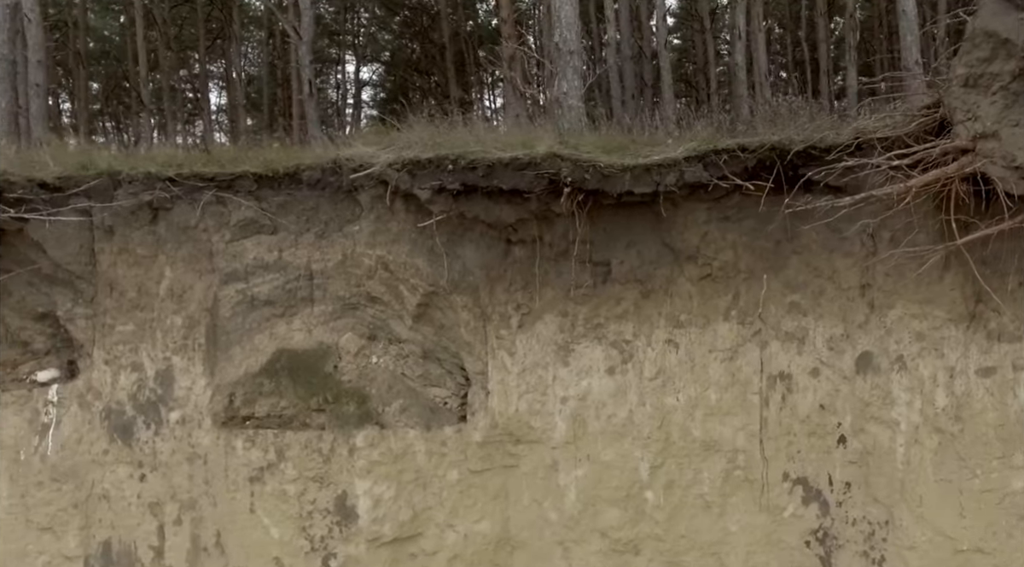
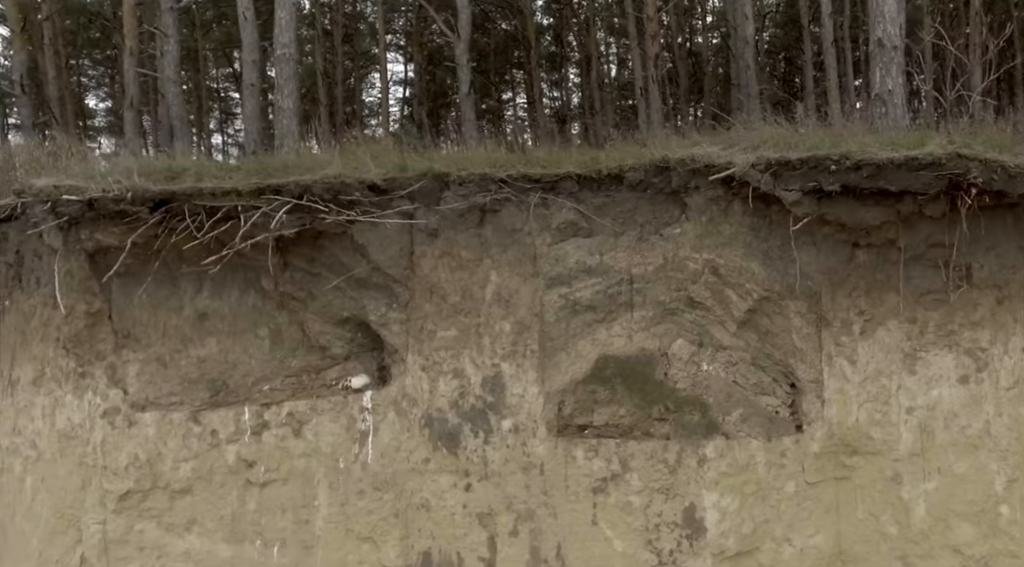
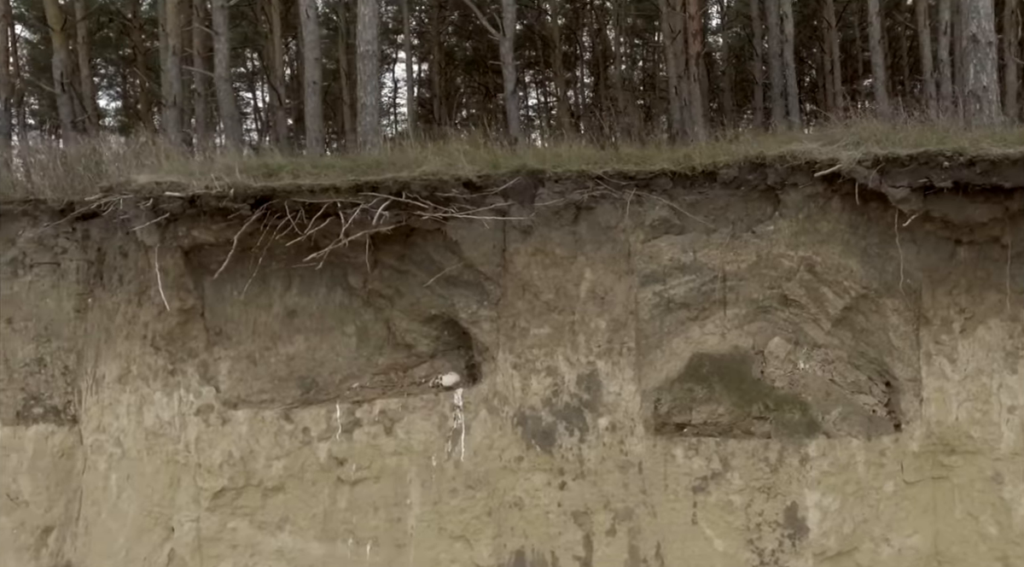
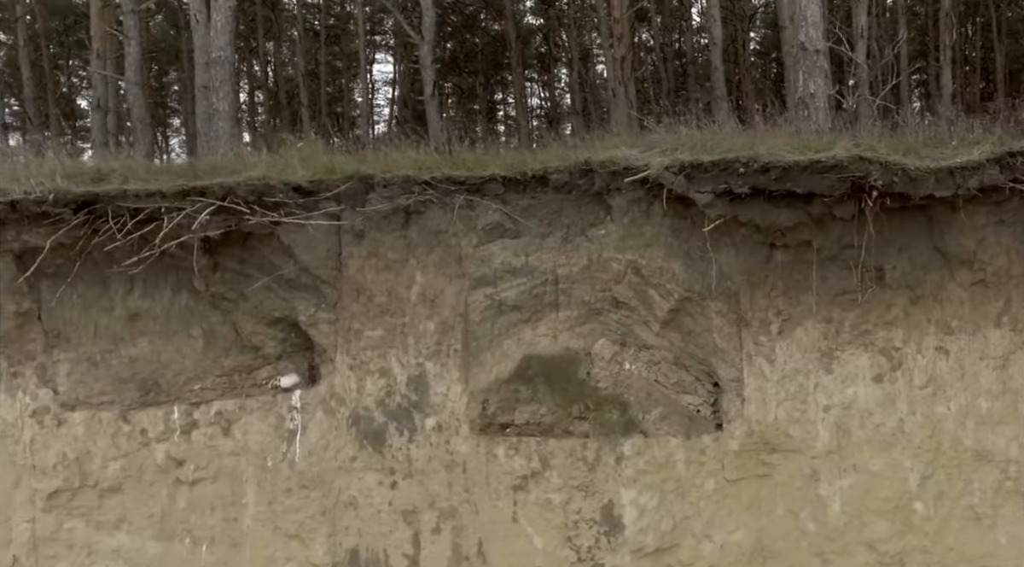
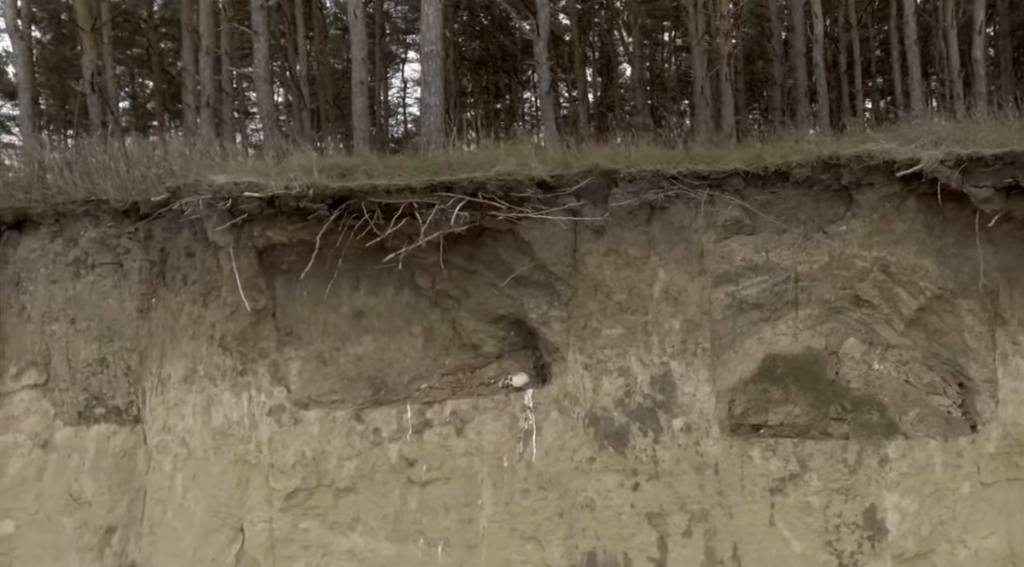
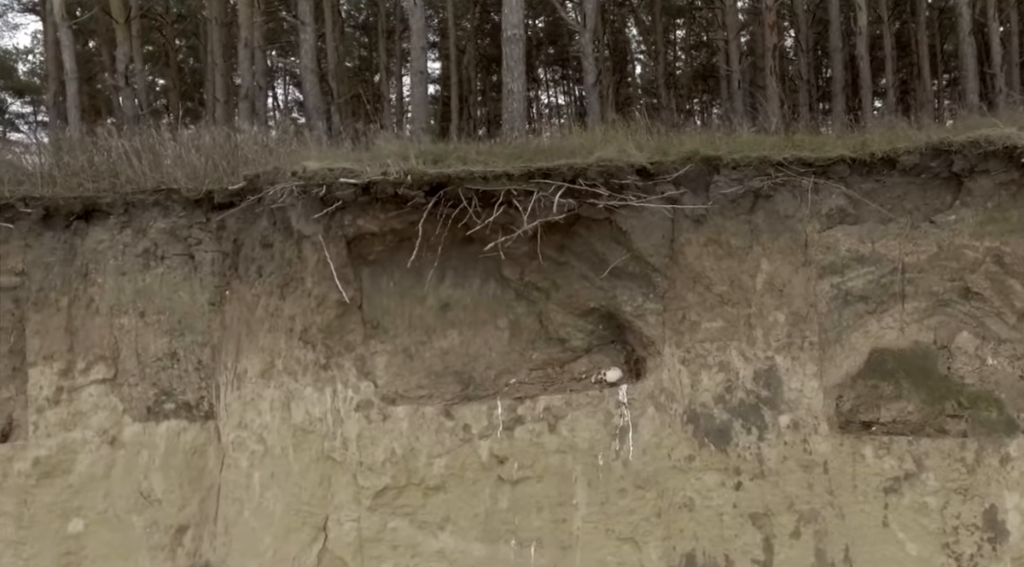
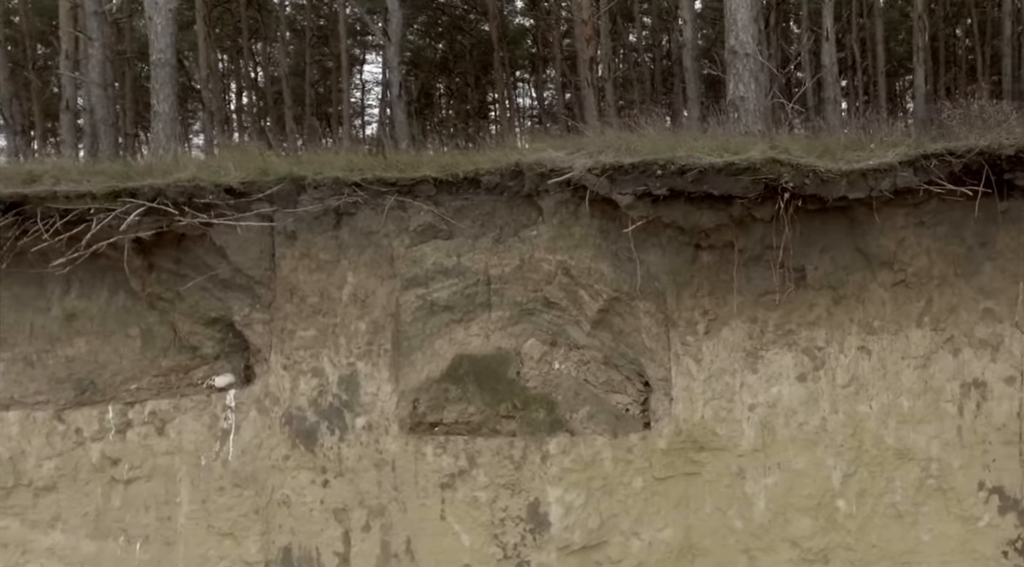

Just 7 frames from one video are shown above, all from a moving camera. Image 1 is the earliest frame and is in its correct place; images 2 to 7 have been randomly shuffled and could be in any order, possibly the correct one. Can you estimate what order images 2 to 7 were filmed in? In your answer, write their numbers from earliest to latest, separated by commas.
7, 4, 2, 3, 5, 6
